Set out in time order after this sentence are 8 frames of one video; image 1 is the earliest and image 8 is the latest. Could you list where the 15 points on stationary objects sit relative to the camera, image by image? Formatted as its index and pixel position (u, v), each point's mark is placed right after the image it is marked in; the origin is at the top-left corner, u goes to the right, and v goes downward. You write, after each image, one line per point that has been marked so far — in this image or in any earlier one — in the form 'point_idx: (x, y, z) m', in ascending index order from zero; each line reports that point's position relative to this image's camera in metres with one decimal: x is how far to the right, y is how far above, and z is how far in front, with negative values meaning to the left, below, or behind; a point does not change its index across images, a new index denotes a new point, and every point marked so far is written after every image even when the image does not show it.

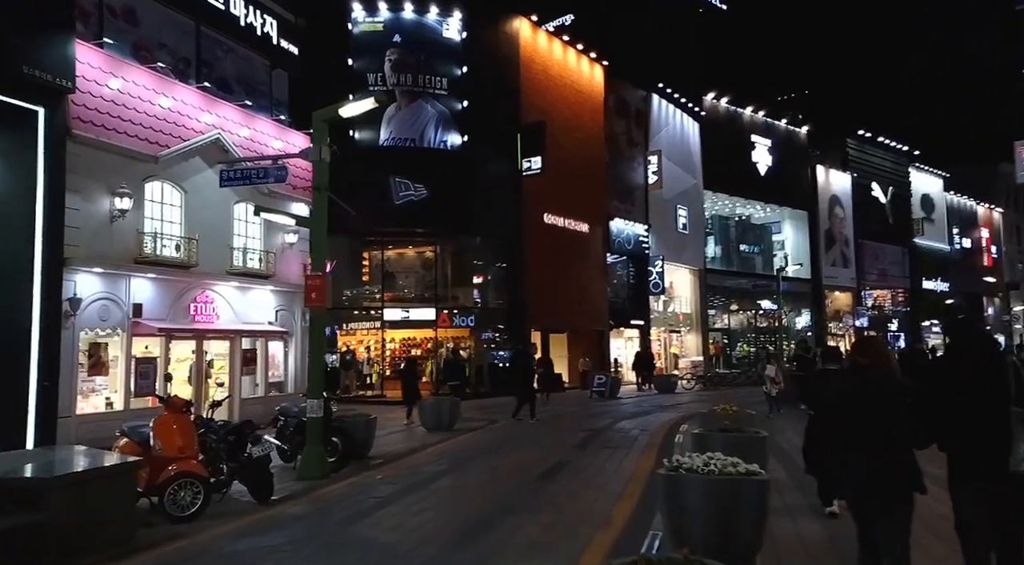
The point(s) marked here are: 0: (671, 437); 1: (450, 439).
0: (+2.9, -2.9, +13.6) m
1: (-1.2, -3.1, +14.3) m
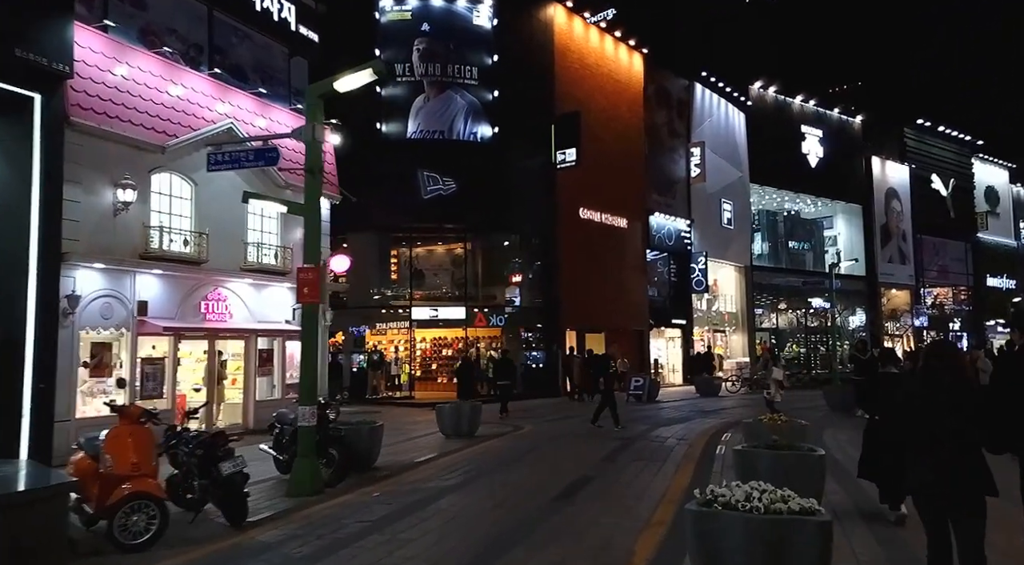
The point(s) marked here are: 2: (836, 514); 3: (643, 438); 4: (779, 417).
0: (+3.3, -2.8, +12.3) m
1: (-0.8, -3.0, +13.3) m
2: (+3.5, -2.5, +8.1) m
3: (+2.5, -3.0, +14.0) m
4: (+3.6, -1.8, +9.9) m
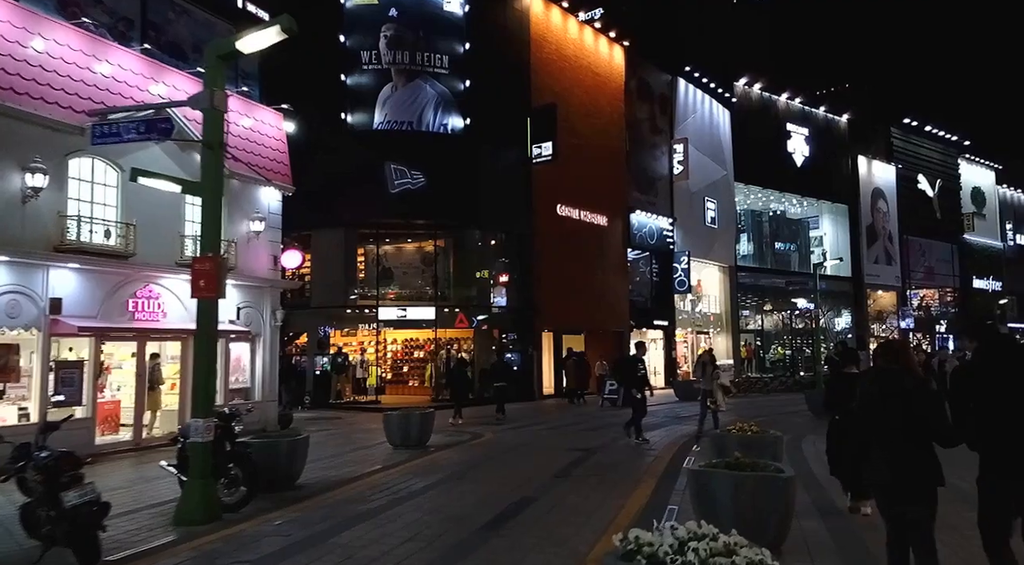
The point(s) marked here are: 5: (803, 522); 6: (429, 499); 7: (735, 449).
0: (+2.5, -2.8, +11.1) m
1: (-1.5, -2.9, +12.1) m
2: (+2.8, -2.4, +6.9) m
3: (+1.7, -2.9, +12.8) m
4: (+2.9, -1.8, +8.8) m
5: (+3.0, -2.5, +7.6) m
6: (-0.9, -2.5, +8.3) m
7: (+2.6, -2.0, +8.7) m
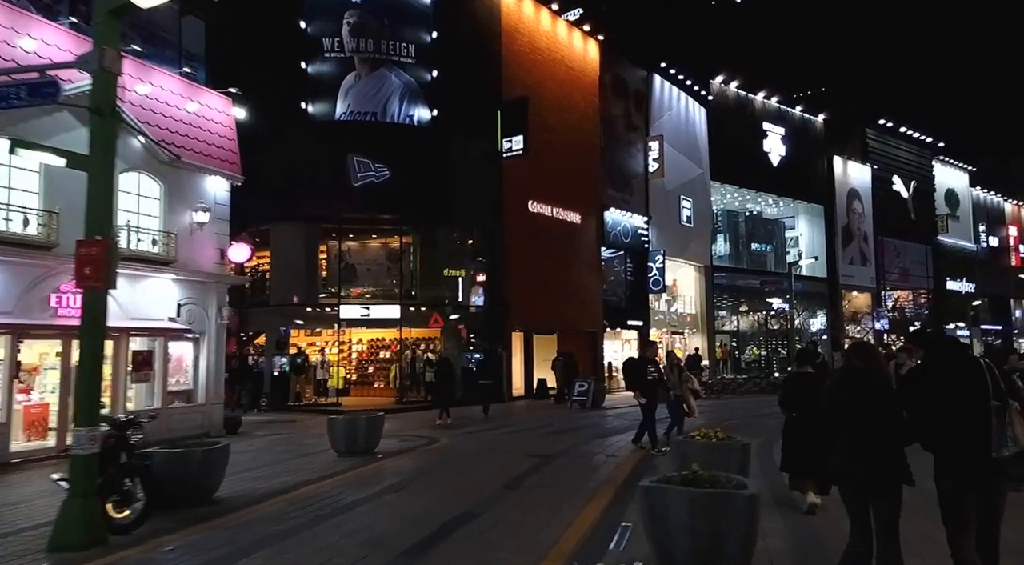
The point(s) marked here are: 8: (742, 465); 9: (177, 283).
0: (+1.8, -2.7, +10.3) m
1: (-2.3, -2.8, +11.2) m
2: (+2.2, -2.4, +6.1) m
3: (+0.9, -2.9, +12.0) m
4: (+2.3, -1.7, +8.0) m
5: (+2.4, -2.4, +6.8) m
6: (-1.6, -2.4, +7.4) m
7: (+2.0, -1.9, +7.9) m
8: (+2.4, -1.9, +7.7) m
9: (-7.0, 0.0, +15.2) m
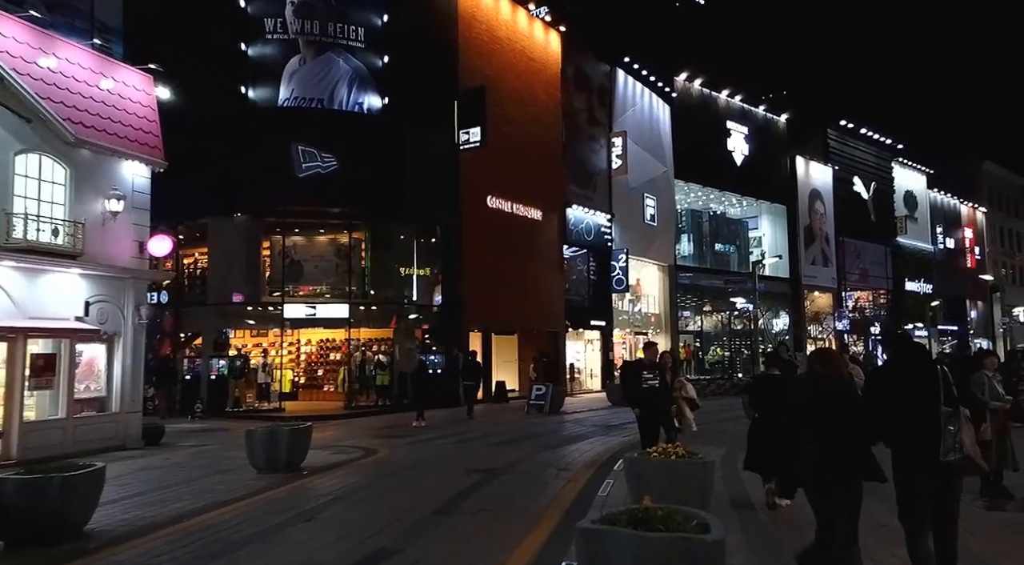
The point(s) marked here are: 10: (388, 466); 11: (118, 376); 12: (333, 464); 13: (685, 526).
0: (+1.1, -2.6, +9.2) m
1: (-3.1, -2.8, +9.8) m
2: (+1.6, -2.3, +5.0) m
3: (+0.1, -2.8, +10.8) m
4: (+1.6, -1.6, +6.9) m
5: (+1.8, -2.4, +5.7) m
6: (-2.2, -2.3, +6.1) m
7: (+1.3, -1.8, +6.8) m
8: (+1.8, -1.8, +6.6) m
9: (-8.0, +0.1, +13.6) m
10: (-1.9, -2.9, +11.3) m
11: (-7.7, -1.8, +14.3) m
12: (-2.8, -2.9, +11.4) m
13: (+1.0, -1.4, +4.1) m
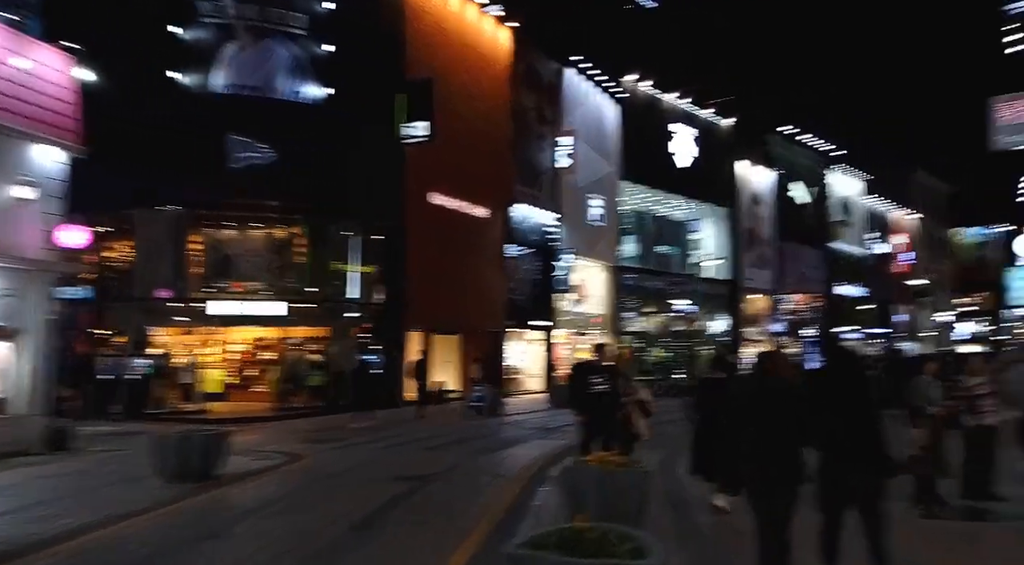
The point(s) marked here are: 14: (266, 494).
0: (+0.2, -2.6, +8.9) m
1: (-4.0, -2.7, +9.2) m
2: (+1.1, -2.3, +4.8) m
3: (-0.9, -2.8, +10.4) m
4: (+0.9, -1.6, +6.6) m
5: (+1.2, -2.4, +5.4) m
6: (-2.8, -2.3, +5.6) m
7: (+0.7, -1.8, +6.5) m
8: (+1.1, -1.9, +6.4) m
9: (-9.1, +0.2, +12.6) m
10: (-3.0, -2.8, +10.8) m
11: (-8.9, -1.7, +13.3) m
12: (-3.8, -2.8, +10.8) m
13: (+0.5, -1.4, +3.7) m
14: (-3.2, -2.7, +9.3) m
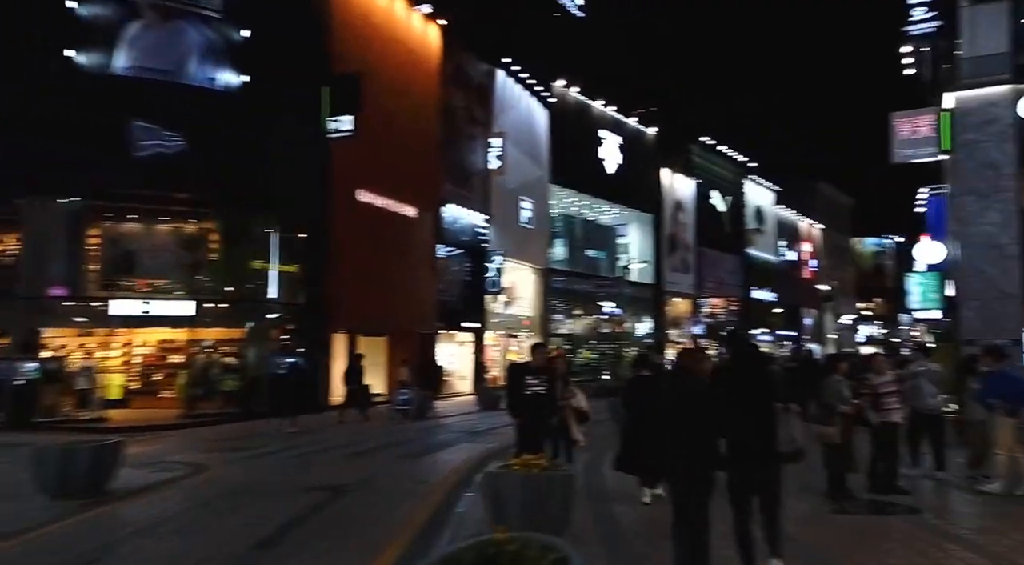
0: (-0.6, -2.5, +8.2) m
1: (-4.8, -2.6, +8.1) m
2: (+0.7, -2.2, +4.2) m
3: (-1.8, -2.7, +9.7) m
4: (+0.4, -1.5, +6.1) m
5: (+0.8, -2.3, +4.9) m
6: (-3.2, -2.1, +4.6) m
7: (+0.1, -1.7, +5.9) m
8: (+0.6, -1.8, +5.8) m
9: (-10.2, +0.3, +11.1) m
10: (-3.9, -2.7, +9.8) m
11: (-10.1, -1.6, +11.7) m
12: (-4.8, -2.7, +9.7) m
13: (+0.3, -1.2, +3.2) m
14: (-4.0, -2.6, +8.3) m
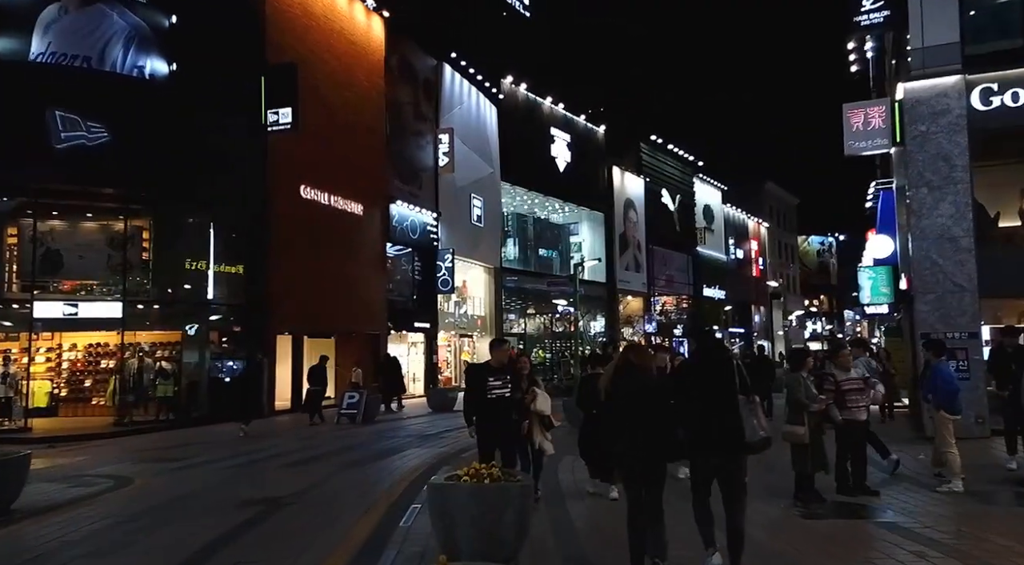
0: (-1.1, -2.5, +7.6) m
1: (-5.3, -2.6, +7.2) m
2: (+0.4, -2.1, +3.7) m
3: (-2.5, -2.6, +8.9) m
4: (0.0, -1.5, +5.5) m
5: (+0.5, -2.2, +4.4) m
6: (-3.5, -2.1, +3.8) m
7: (-0.3, -1.7, +5.3) m
8: (+0.2, -1.7, +5.3) m
9: (-10.9, +0.3, +9.8) m
10: (-4.5, -2.7, +9.0) m
11: (-10.9, -1.6, +10.5) m
12: (-5.4, -2.7, +8.8) m
13: (0.0, -1.2, +2.6) m
14: (-4.5, -2.6, +7.4) m
